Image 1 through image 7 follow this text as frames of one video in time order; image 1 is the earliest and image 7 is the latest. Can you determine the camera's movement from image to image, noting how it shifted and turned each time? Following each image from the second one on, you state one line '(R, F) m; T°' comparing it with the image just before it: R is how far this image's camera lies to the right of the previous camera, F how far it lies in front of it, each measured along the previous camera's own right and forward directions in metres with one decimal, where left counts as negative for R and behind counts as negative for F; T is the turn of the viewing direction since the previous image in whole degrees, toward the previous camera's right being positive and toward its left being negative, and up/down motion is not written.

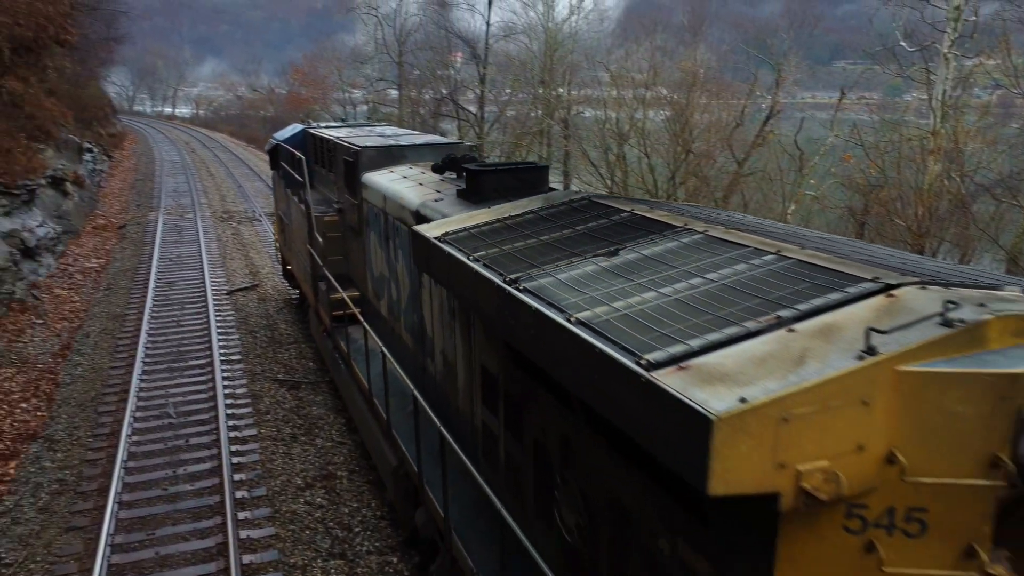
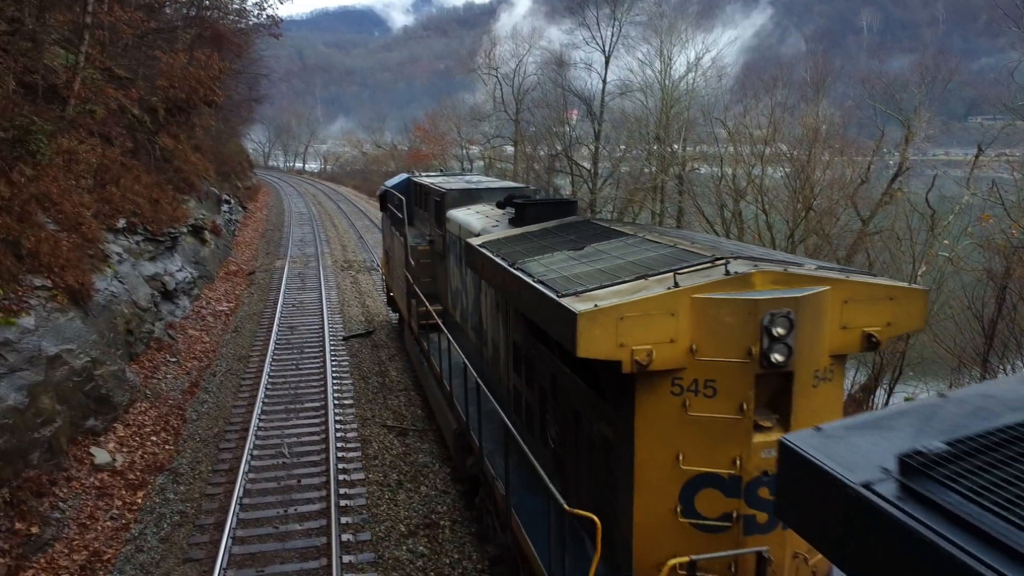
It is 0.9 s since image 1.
(0.0, 0.0) m; -8°
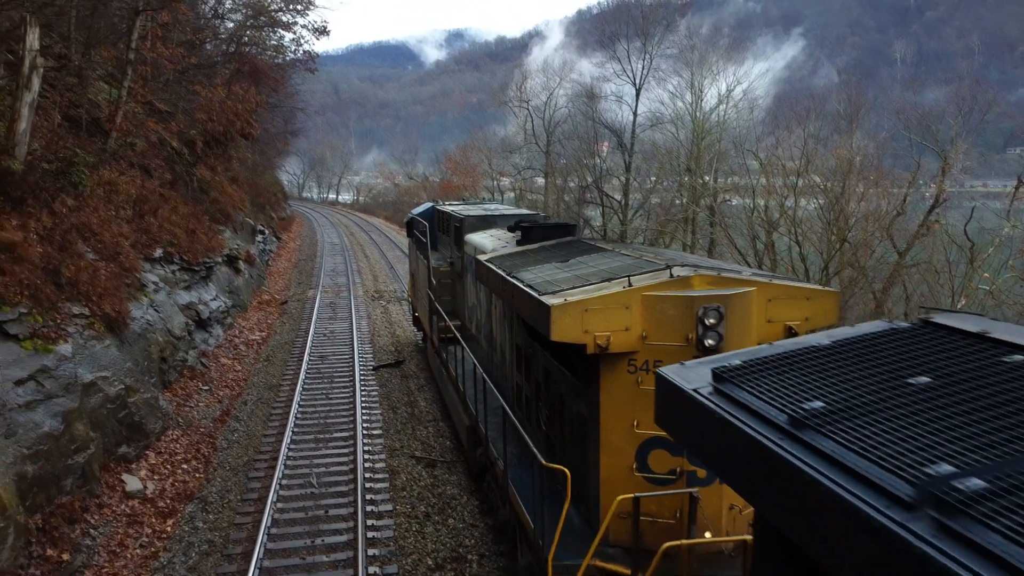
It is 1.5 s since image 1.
(0.0, 0.0) m; -2°
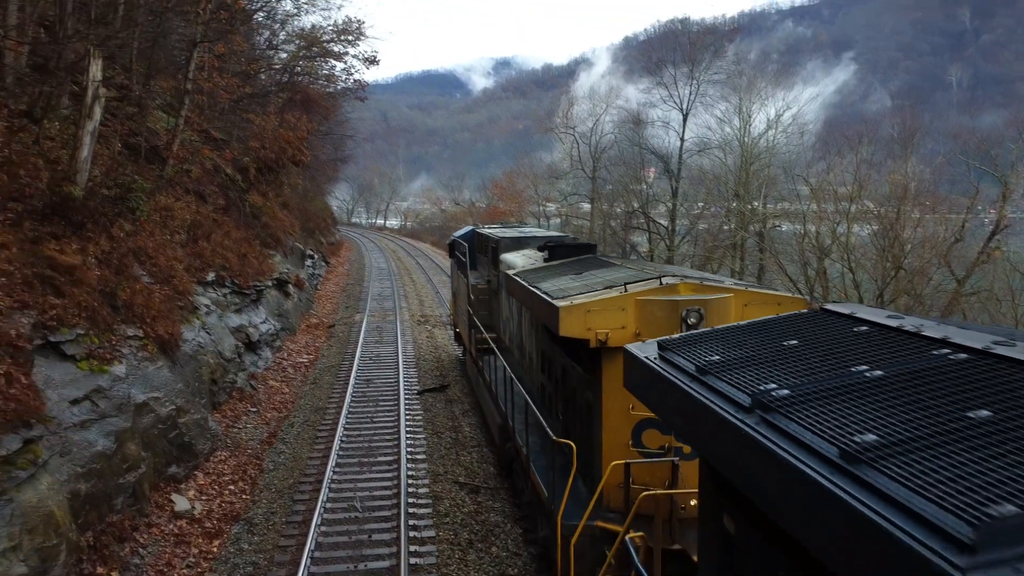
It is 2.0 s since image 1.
(0.0, 0.0) m; -3°
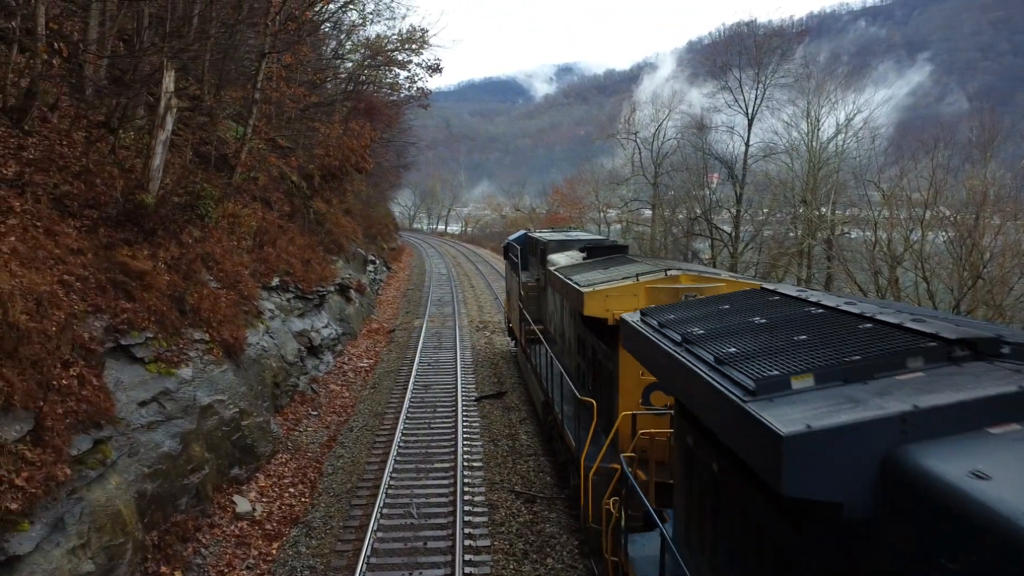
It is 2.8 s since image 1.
(0.0, +0.1) m; -4°
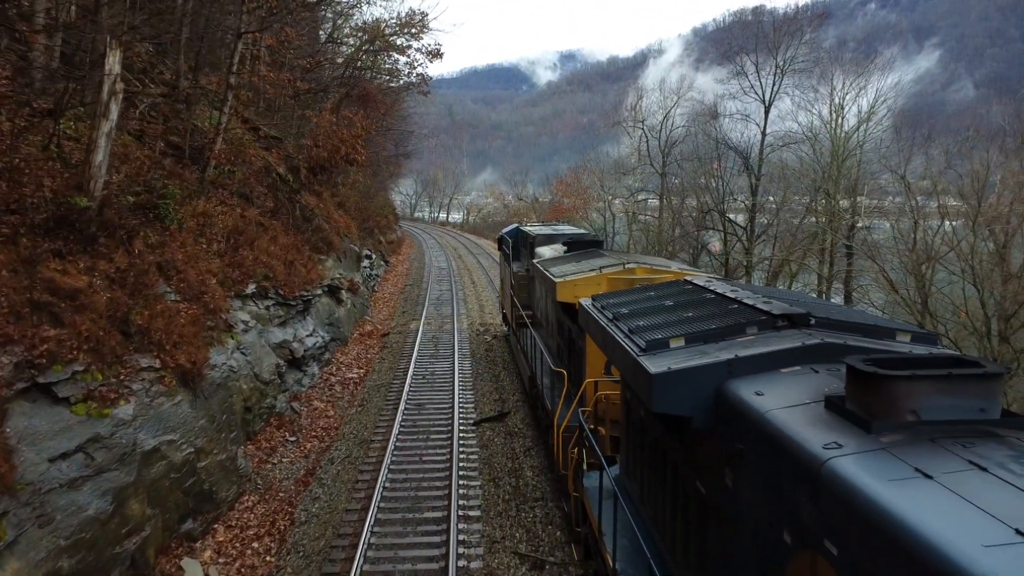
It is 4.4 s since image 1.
(0.0, +1.3) m; 0°
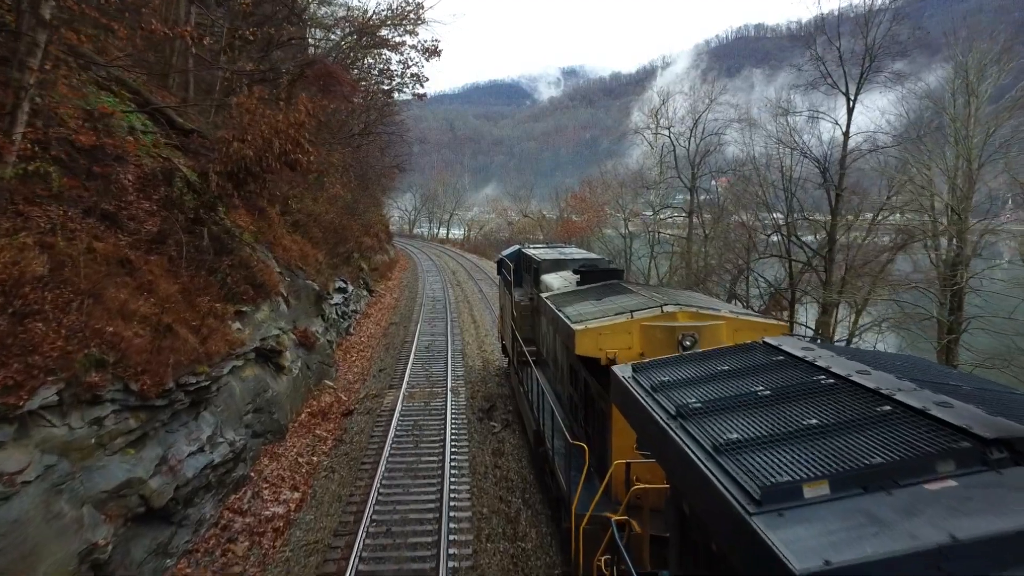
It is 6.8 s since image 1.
(-0.2, +5.2) m; 0°
